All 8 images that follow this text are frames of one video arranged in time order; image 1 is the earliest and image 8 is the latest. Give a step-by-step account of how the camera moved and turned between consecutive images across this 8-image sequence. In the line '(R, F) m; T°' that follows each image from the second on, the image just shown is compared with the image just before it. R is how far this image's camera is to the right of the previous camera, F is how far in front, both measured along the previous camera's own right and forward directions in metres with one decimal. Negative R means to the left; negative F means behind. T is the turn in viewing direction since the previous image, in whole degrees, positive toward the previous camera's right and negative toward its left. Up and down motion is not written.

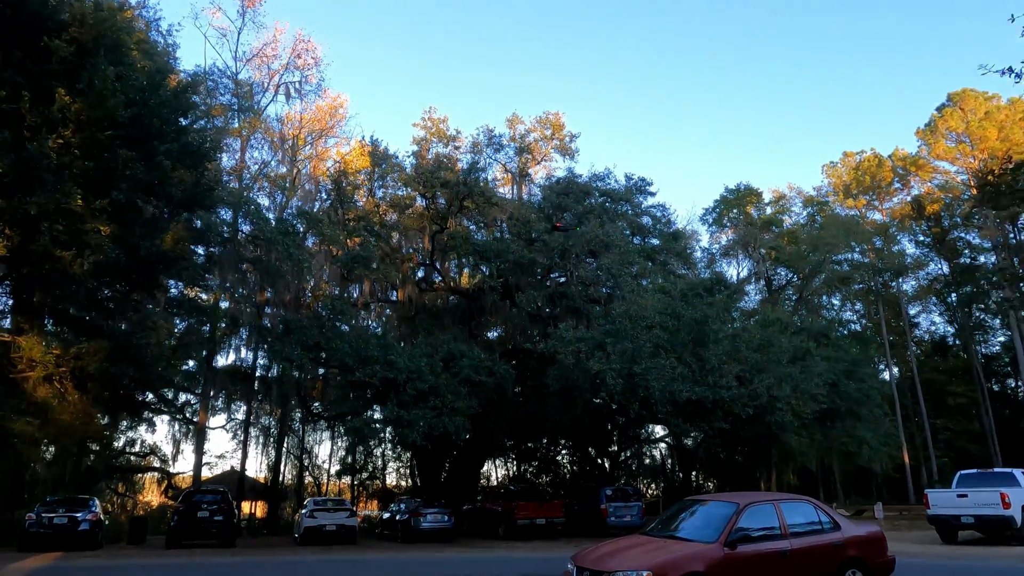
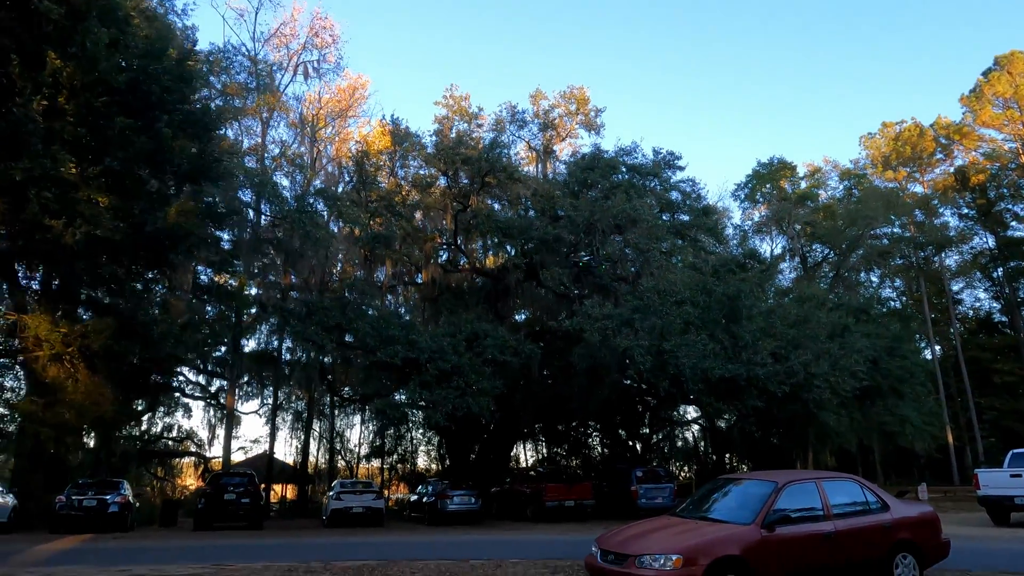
(+0.2, +0.6) m; -3°
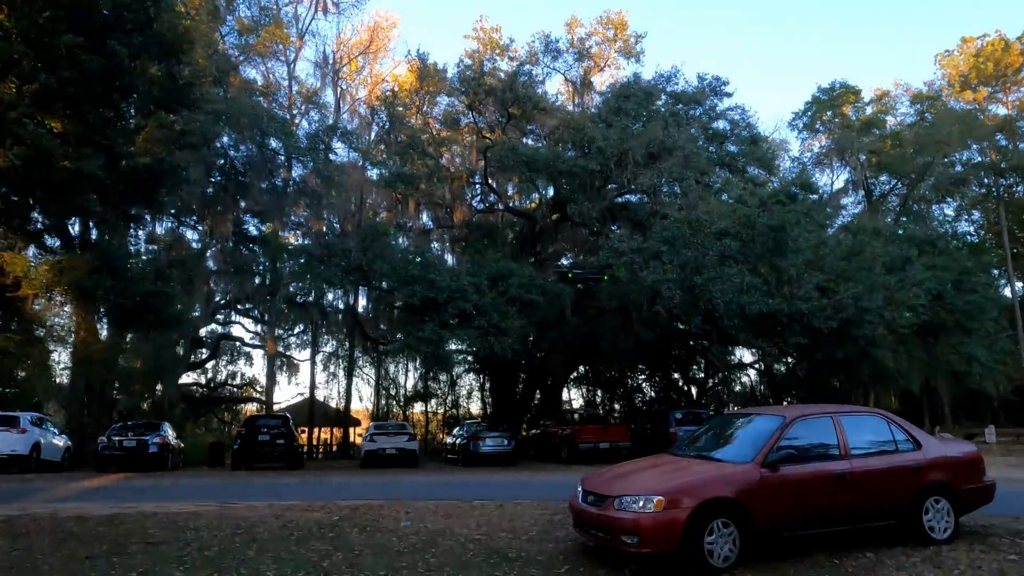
(+1.0, +0.9) m; -5°
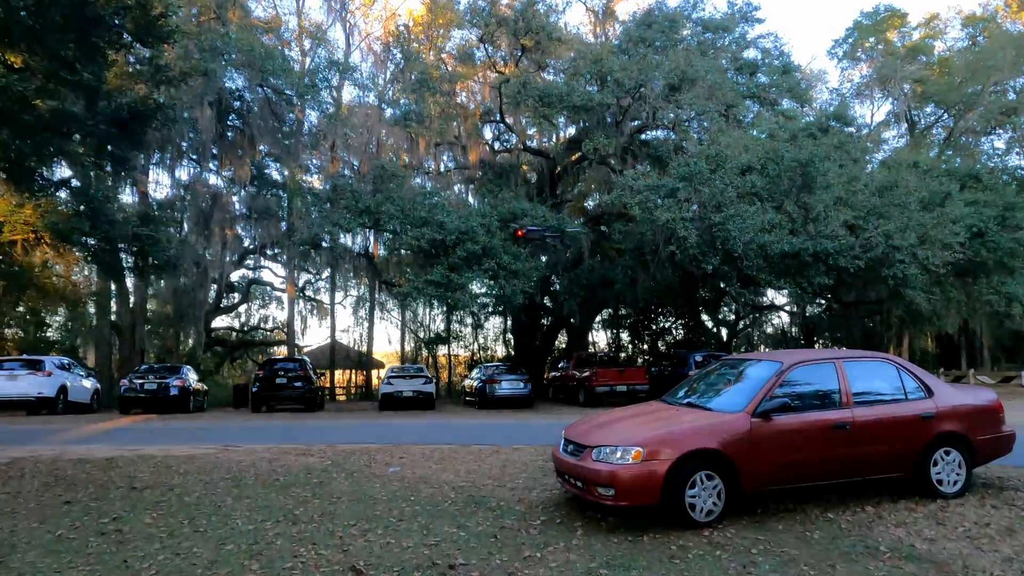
(+0.6, +0.5) m; -3°
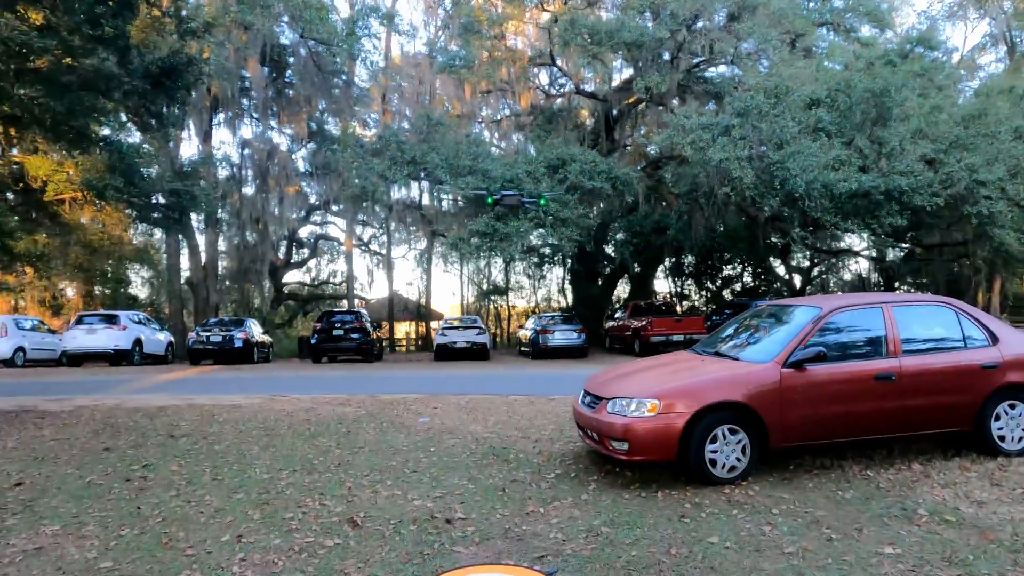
(+0.5, +0.4) m; -6°
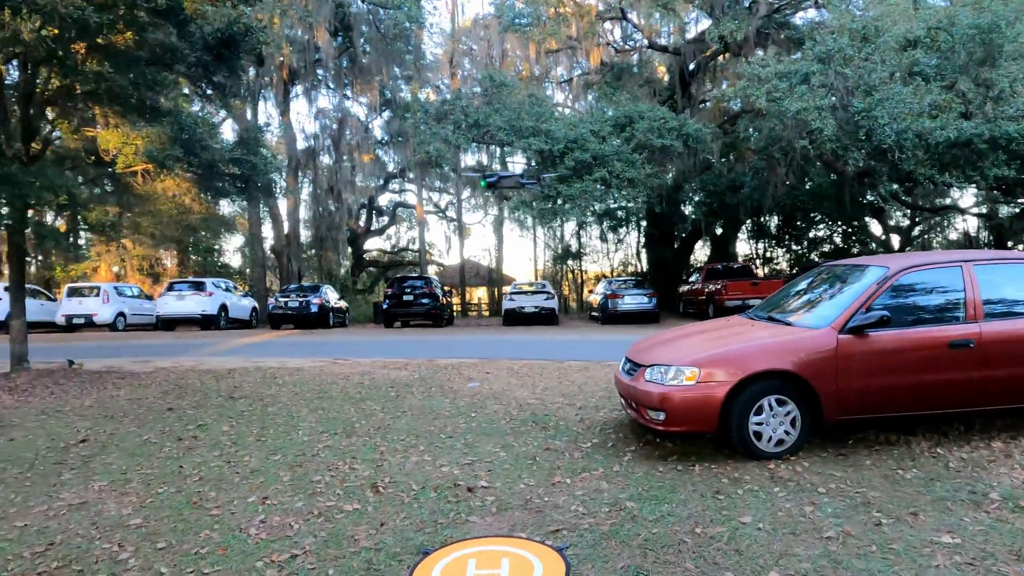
(+0.4, +0.3) m; -7°
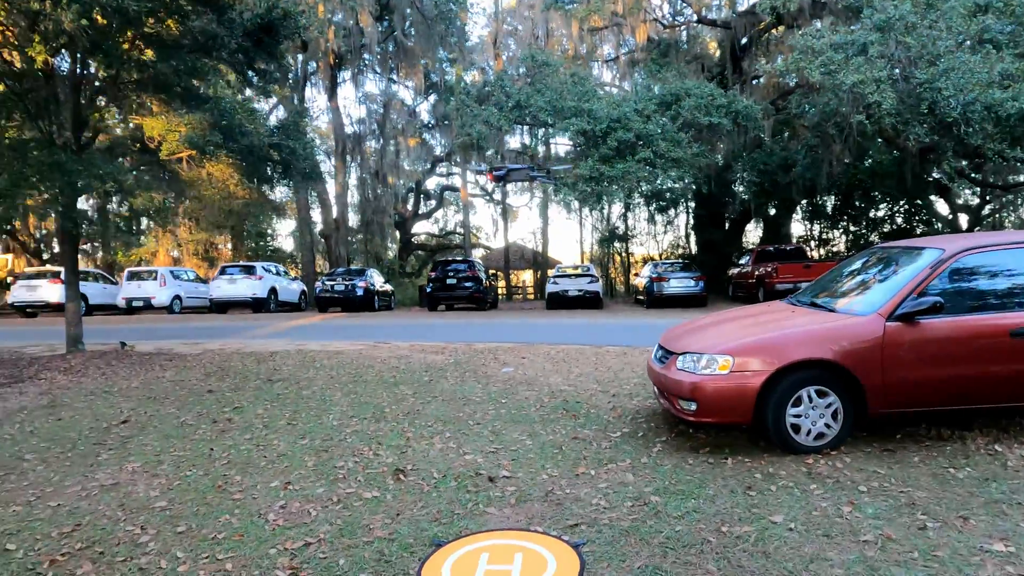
(+0.2, +0.2) m; -4°
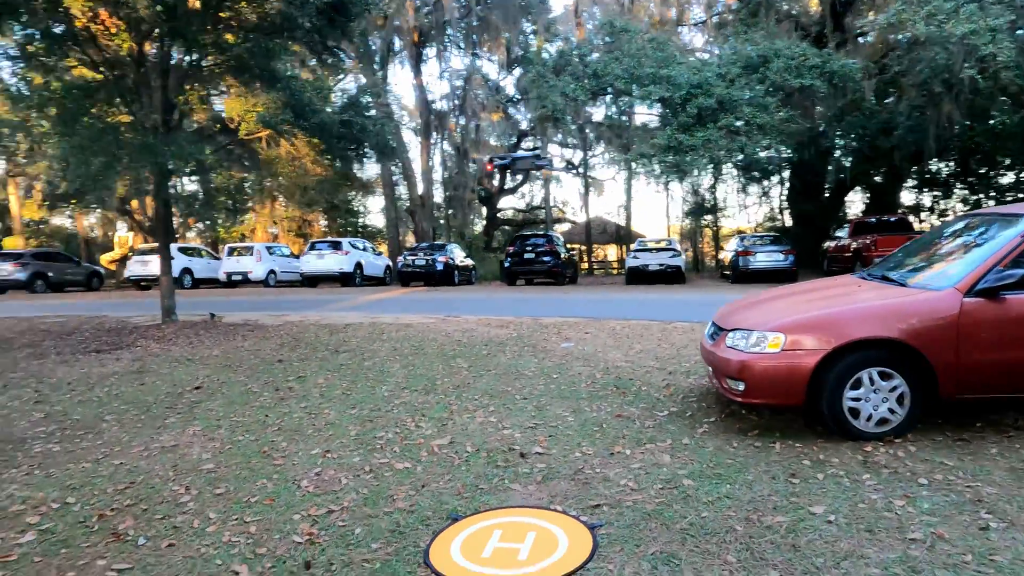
(+0.4, +0.2) m; -8°
